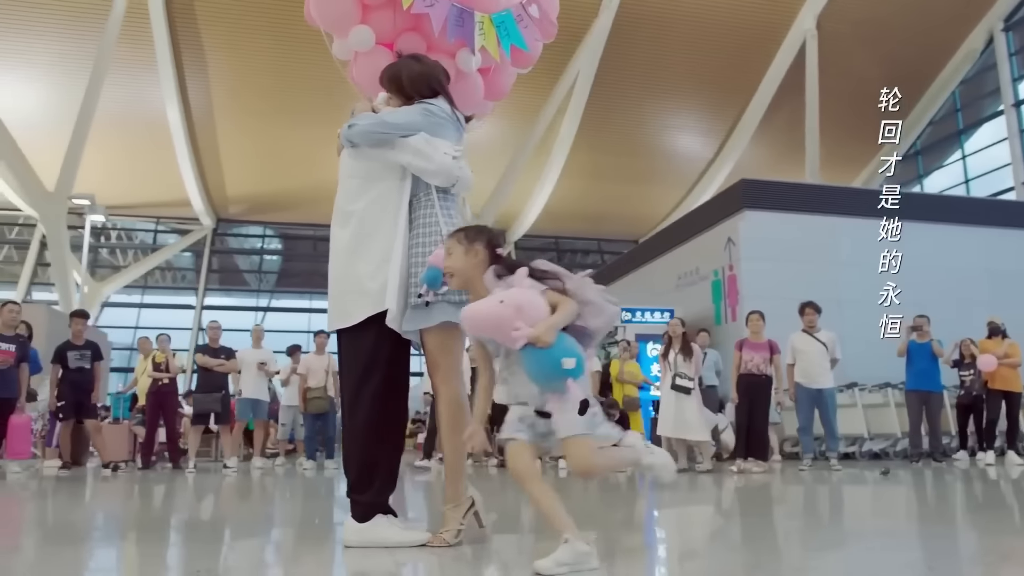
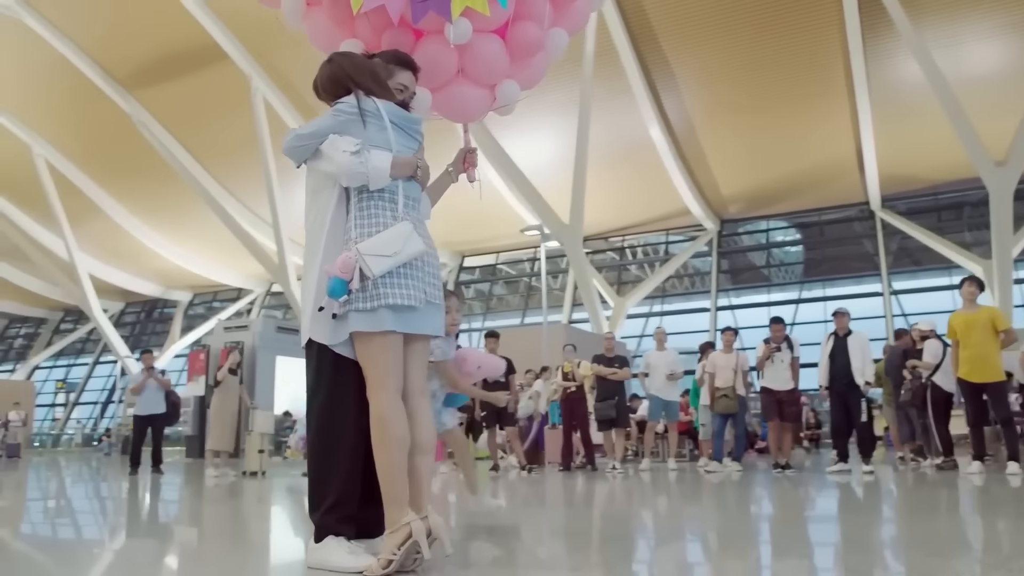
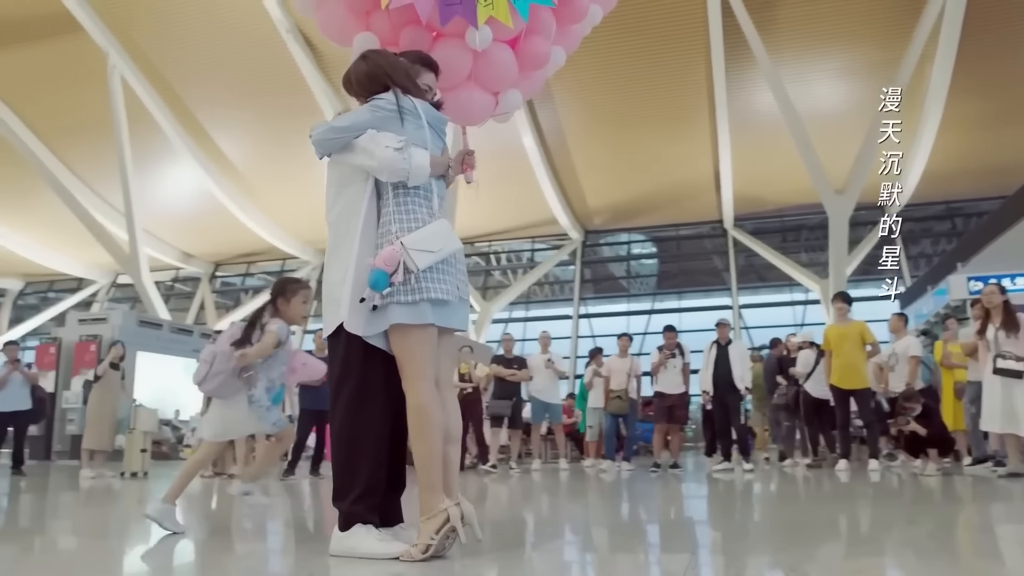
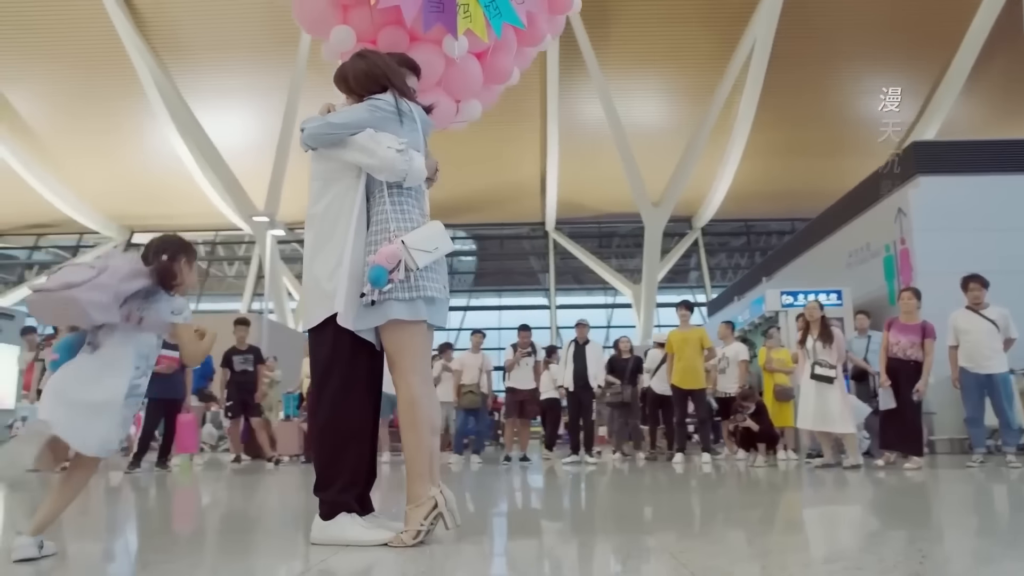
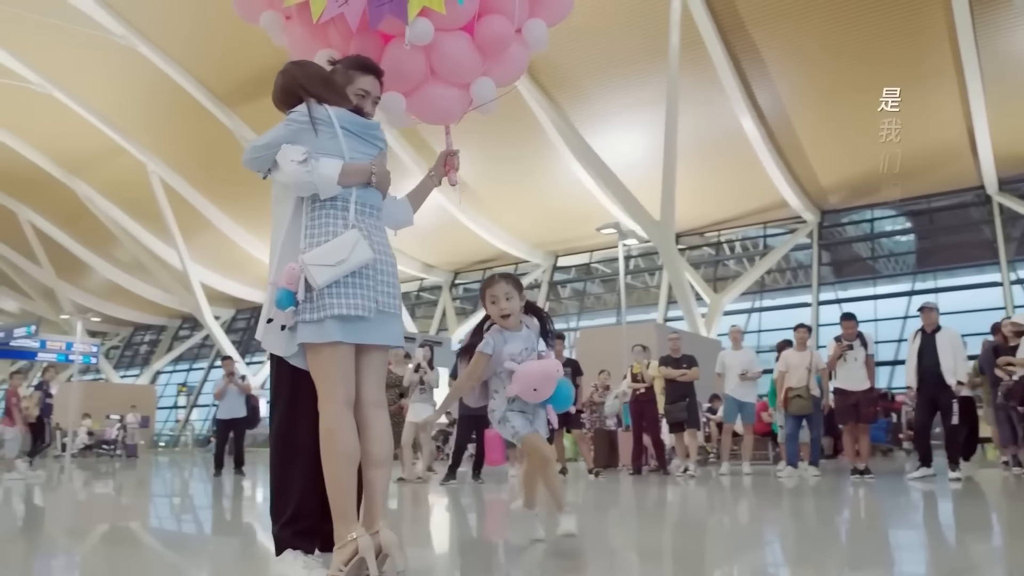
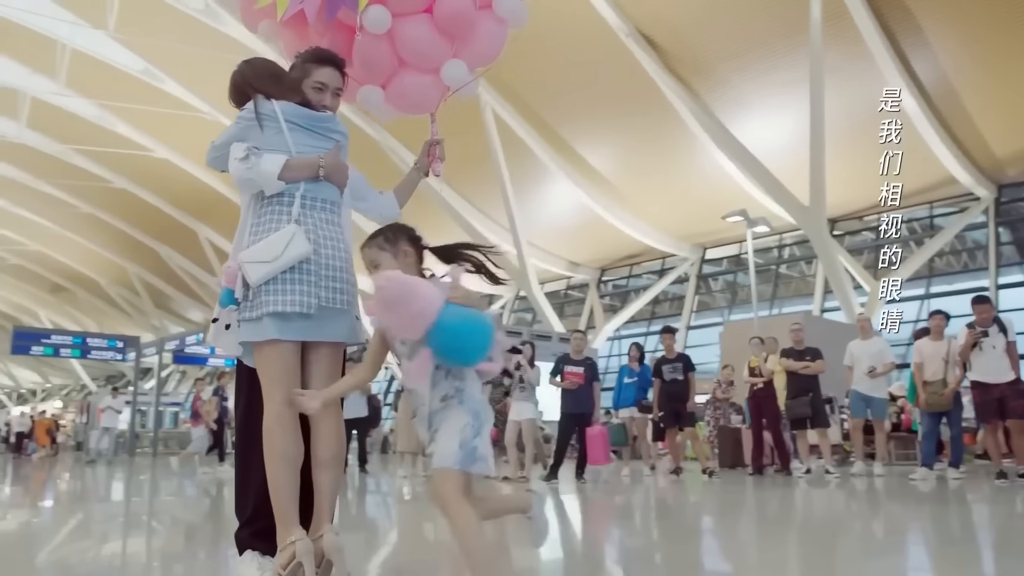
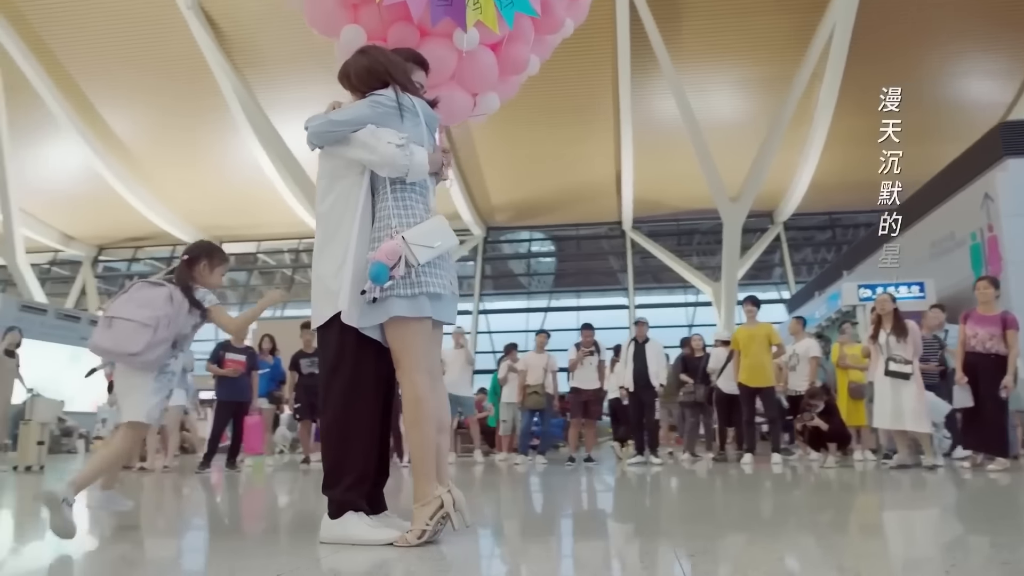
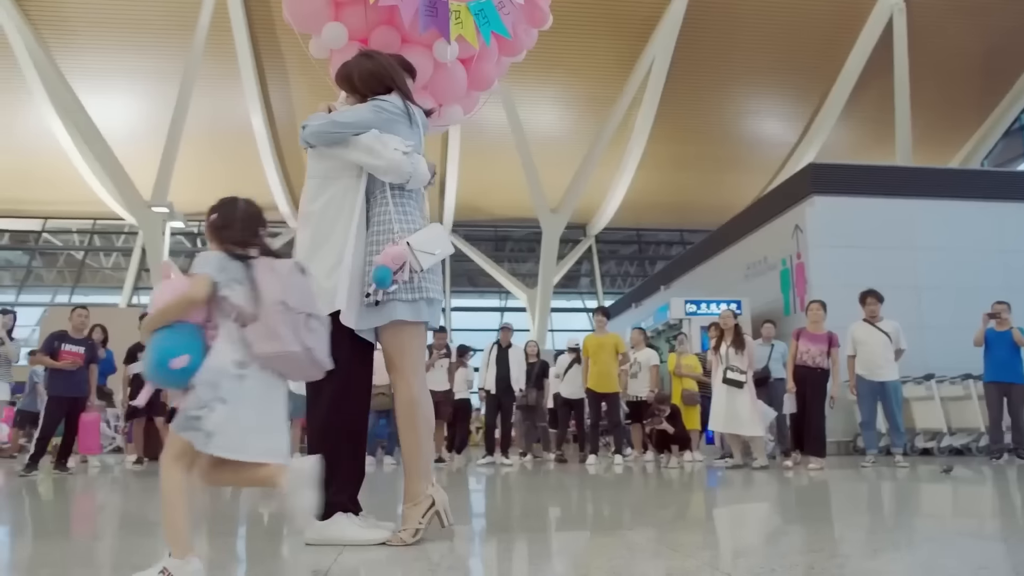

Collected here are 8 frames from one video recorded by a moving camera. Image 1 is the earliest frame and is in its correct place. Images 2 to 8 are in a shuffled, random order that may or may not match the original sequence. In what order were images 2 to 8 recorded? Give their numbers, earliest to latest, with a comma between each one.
8, 4, 7, 3, 2, 5, 6
